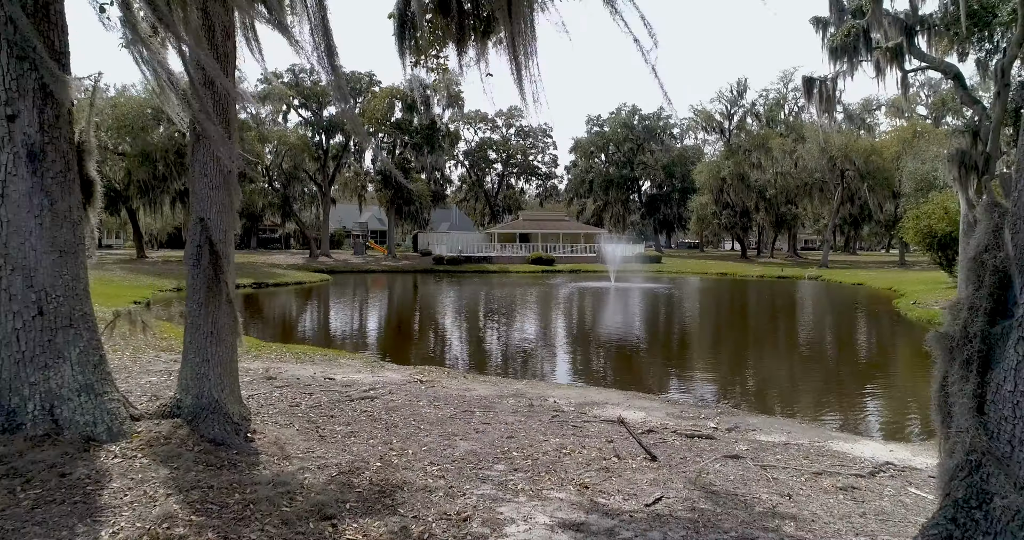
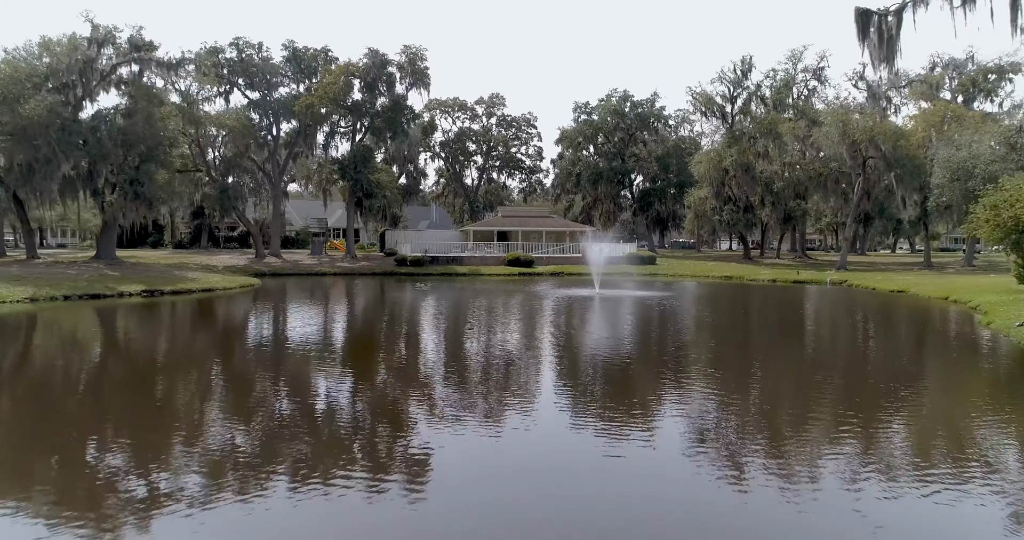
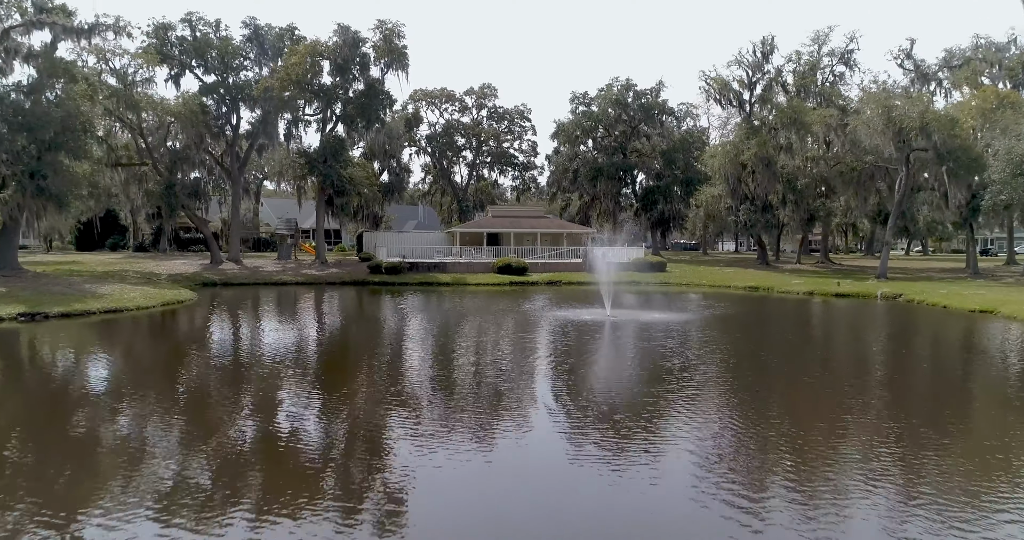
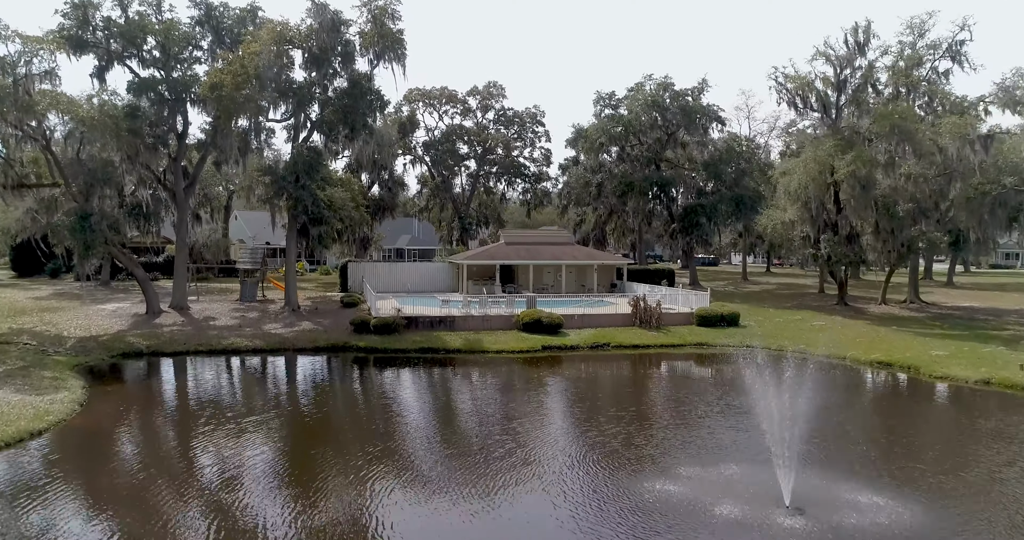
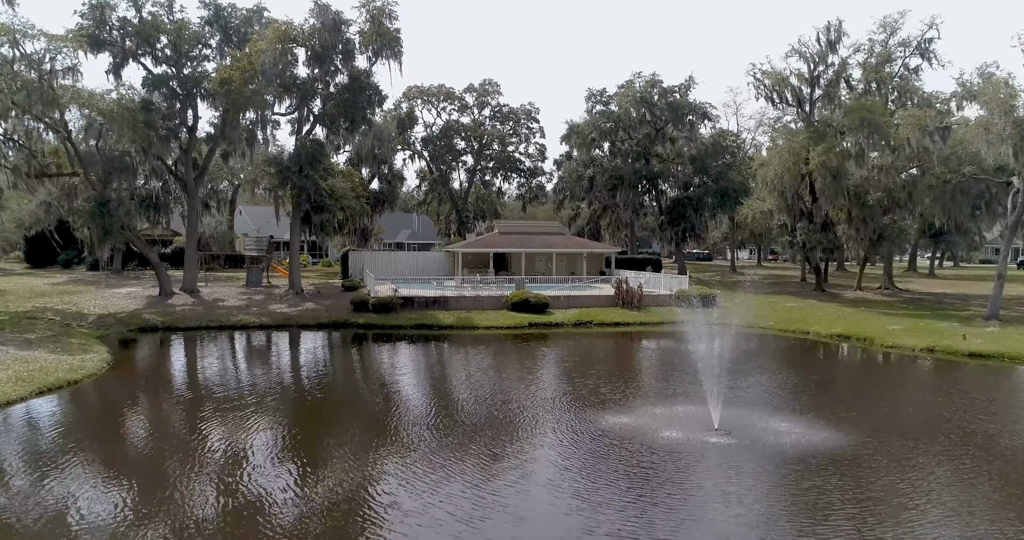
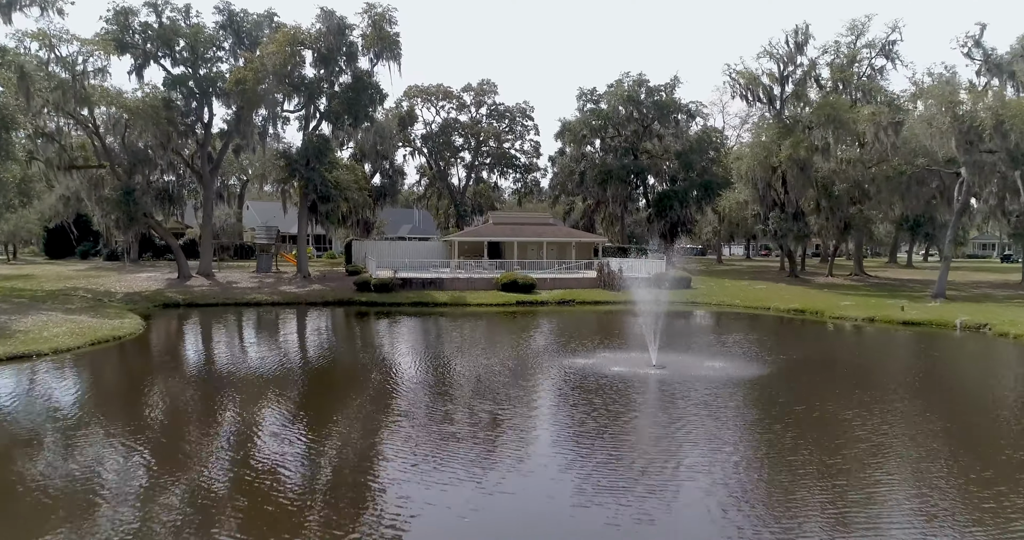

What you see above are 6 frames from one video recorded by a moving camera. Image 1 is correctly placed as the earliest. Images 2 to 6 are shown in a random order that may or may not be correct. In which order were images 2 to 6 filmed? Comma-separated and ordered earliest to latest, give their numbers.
2, 3, 6, 5, 4
